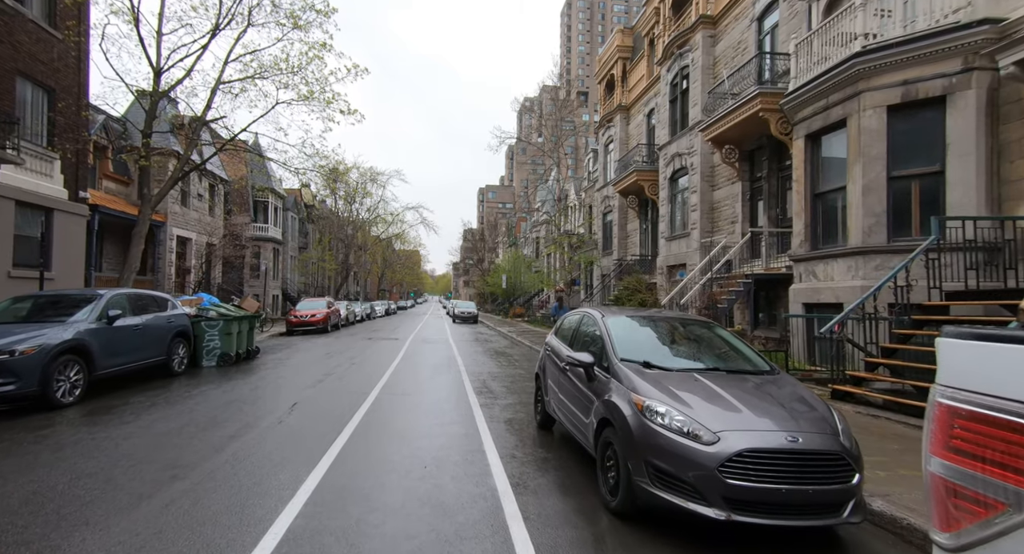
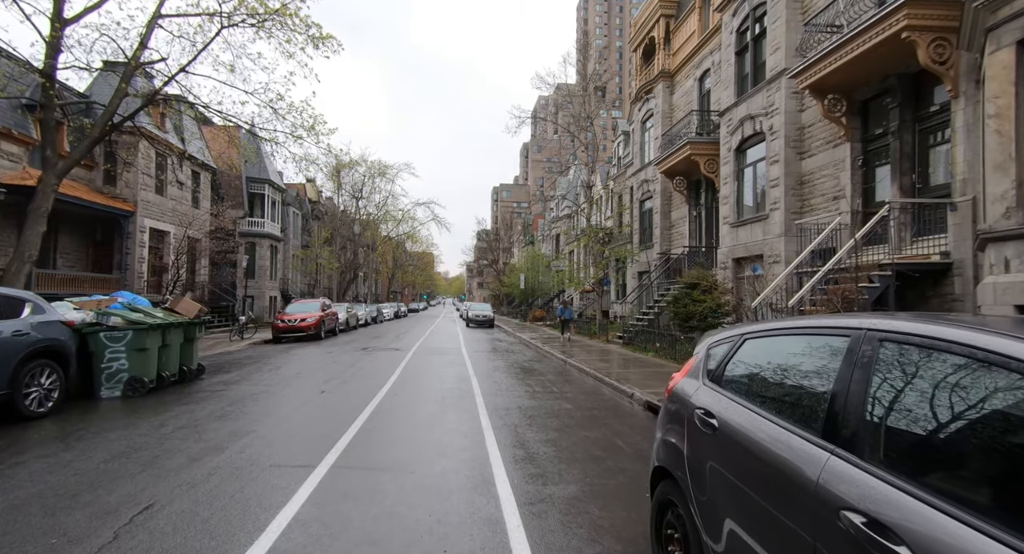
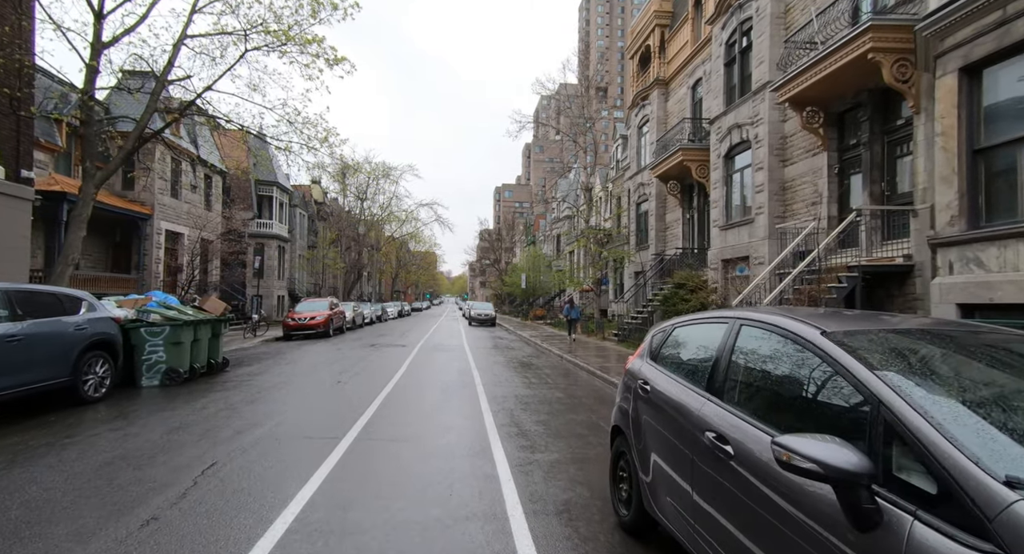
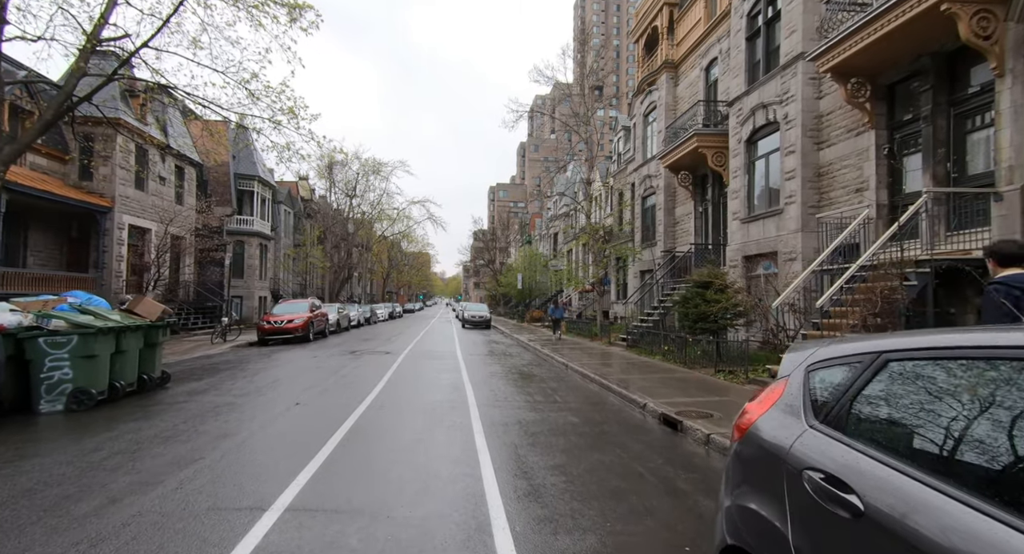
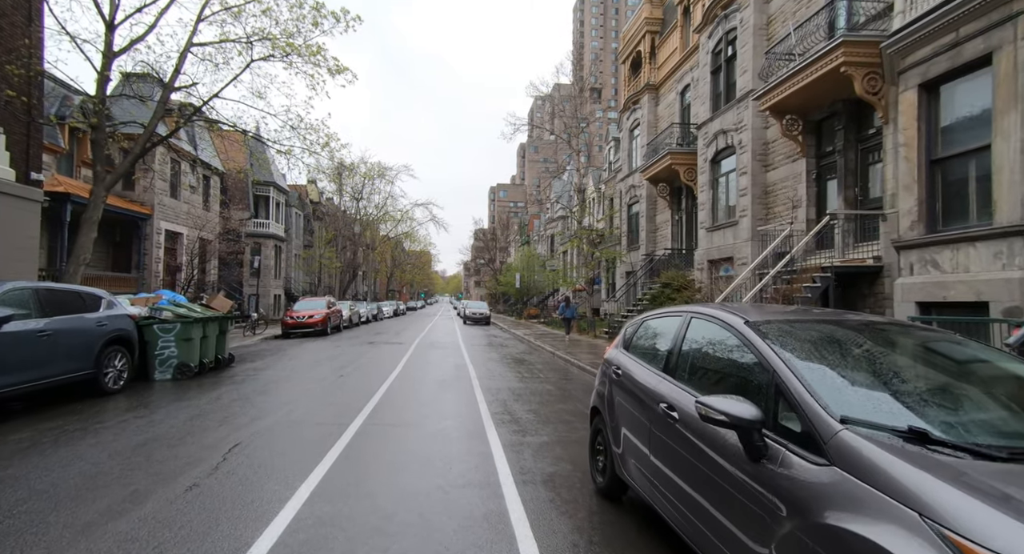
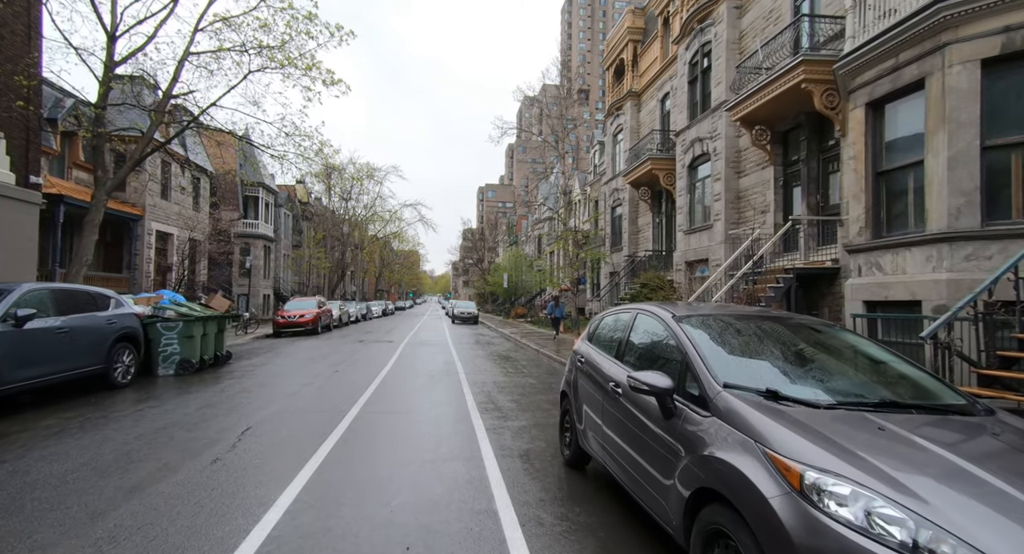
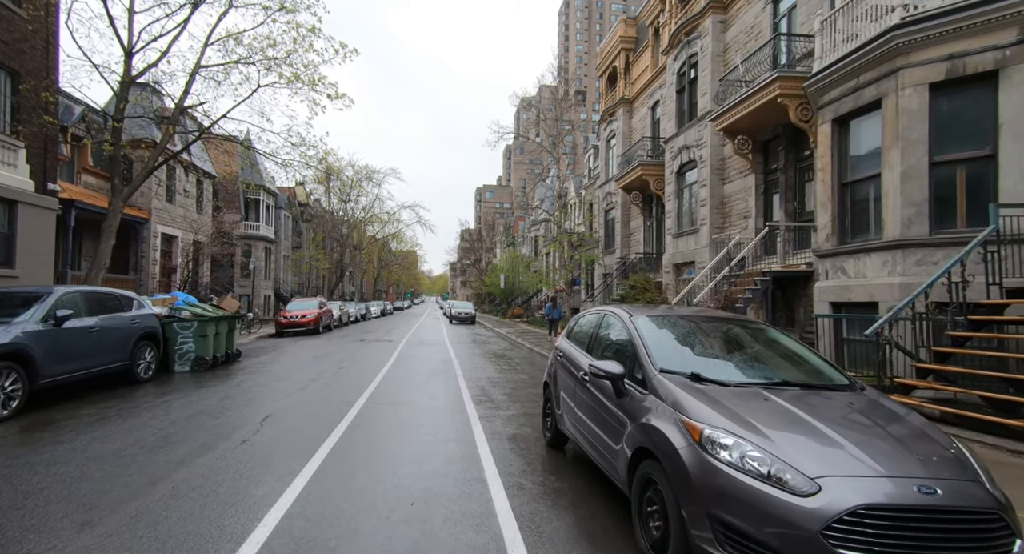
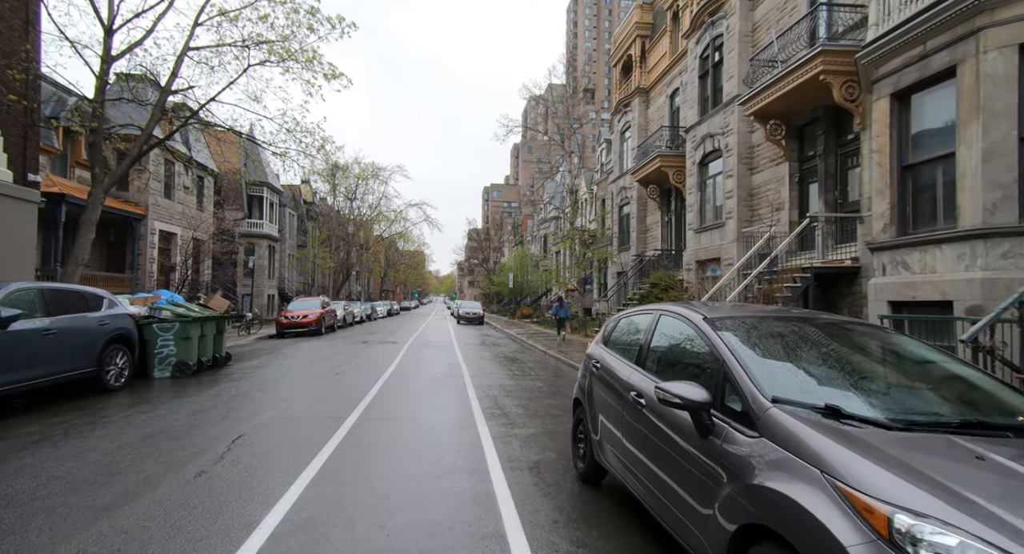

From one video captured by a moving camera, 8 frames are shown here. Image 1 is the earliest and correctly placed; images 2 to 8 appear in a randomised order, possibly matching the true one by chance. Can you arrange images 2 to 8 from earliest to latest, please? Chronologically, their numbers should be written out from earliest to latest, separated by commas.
7, 6, 8, 5, 3, 2, 4
